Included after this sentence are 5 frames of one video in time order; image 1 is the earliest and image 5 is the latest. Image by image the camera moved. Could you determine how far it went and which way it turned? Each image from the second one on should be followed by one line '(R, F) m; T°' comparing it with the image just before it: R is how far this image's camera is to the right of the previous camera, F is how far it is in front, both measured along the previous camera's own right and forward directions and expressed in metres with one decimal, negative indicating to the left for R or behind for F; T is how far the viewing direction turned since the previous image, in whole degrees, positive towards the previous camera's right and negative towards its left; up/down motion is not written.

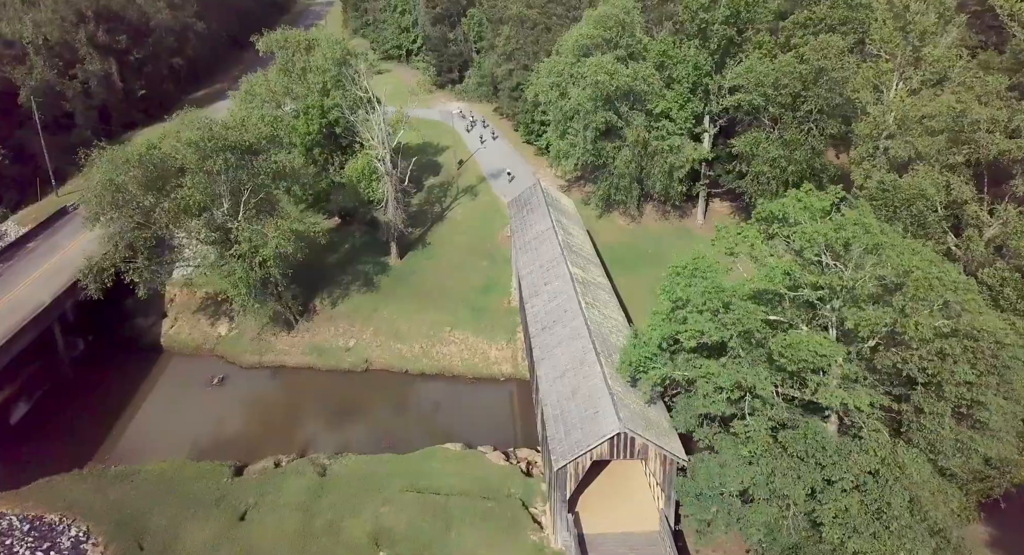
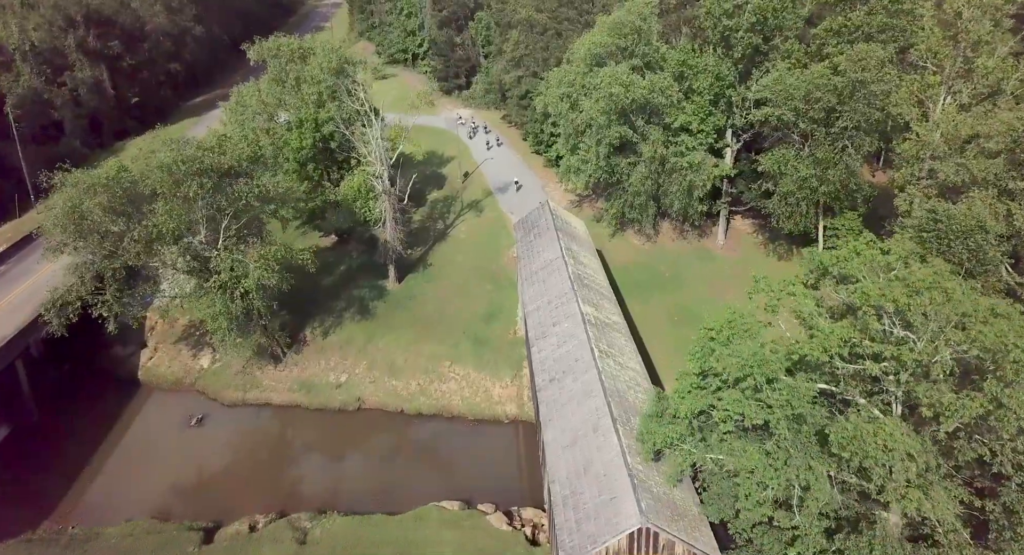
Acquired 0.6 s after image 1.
(+0.2, +3.8) m; -1°
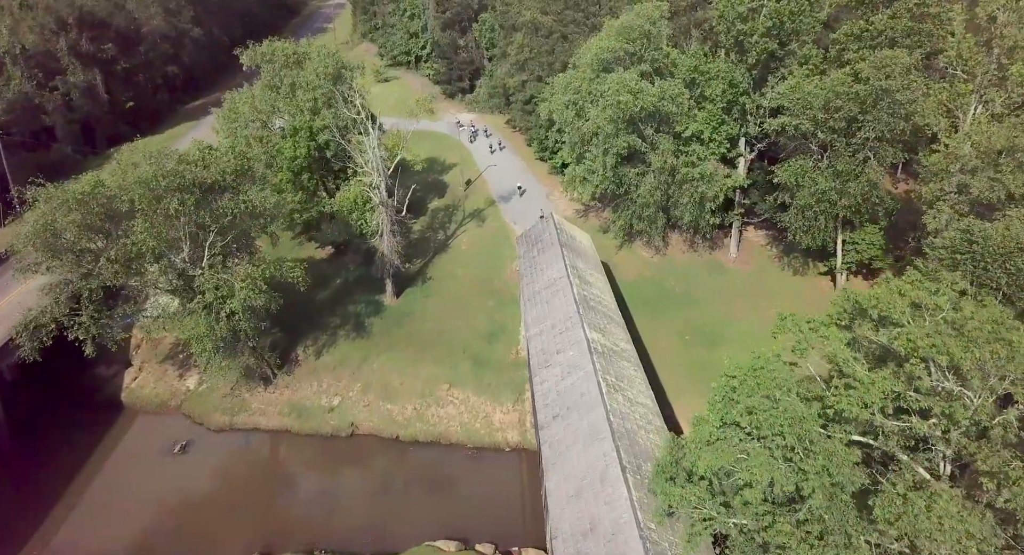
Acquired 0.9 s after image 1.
(+0.2, +2.2) m; 0°
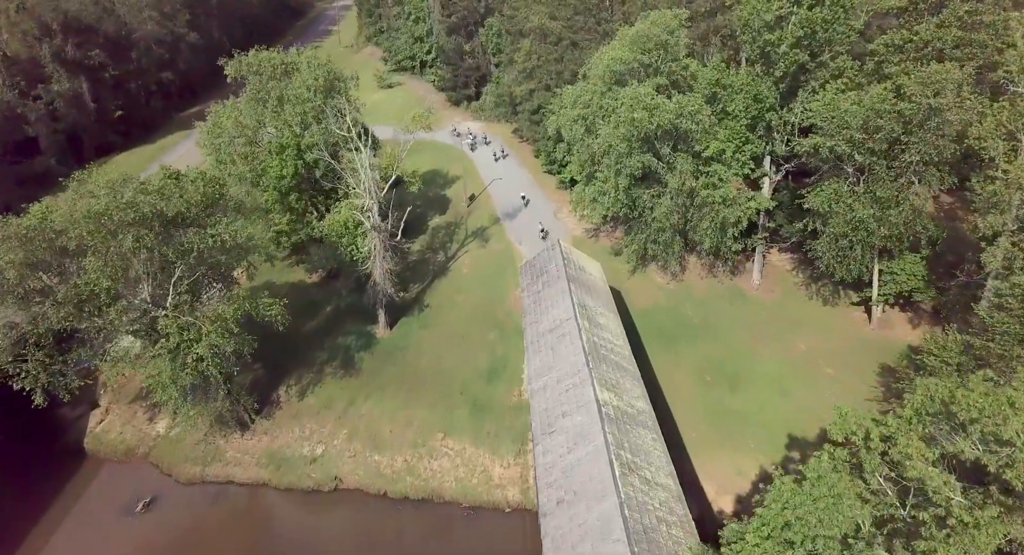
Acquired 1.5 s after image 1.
(+0.4, +4.0) m; -1°
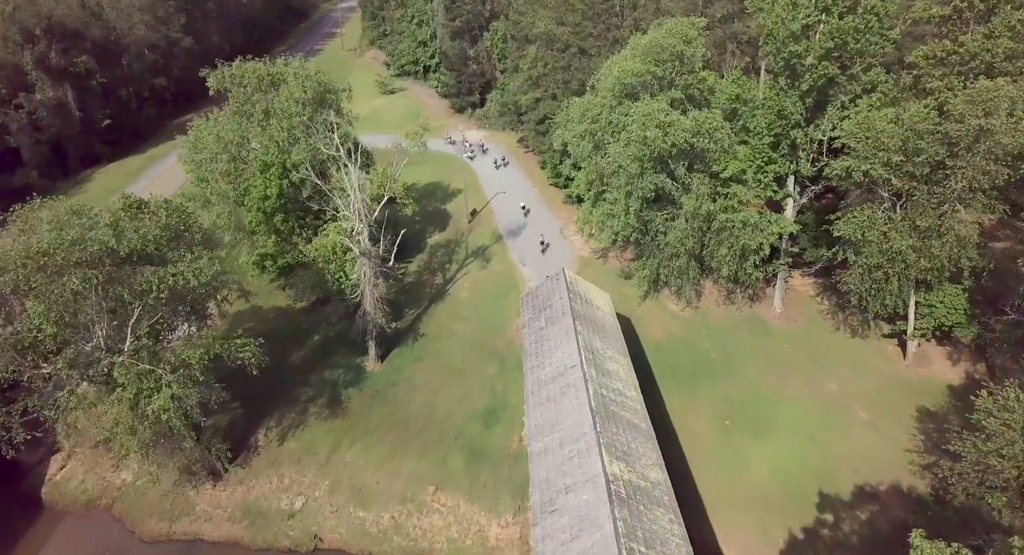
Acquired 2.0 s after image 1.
(+0.4, +3.5) m; -1°
